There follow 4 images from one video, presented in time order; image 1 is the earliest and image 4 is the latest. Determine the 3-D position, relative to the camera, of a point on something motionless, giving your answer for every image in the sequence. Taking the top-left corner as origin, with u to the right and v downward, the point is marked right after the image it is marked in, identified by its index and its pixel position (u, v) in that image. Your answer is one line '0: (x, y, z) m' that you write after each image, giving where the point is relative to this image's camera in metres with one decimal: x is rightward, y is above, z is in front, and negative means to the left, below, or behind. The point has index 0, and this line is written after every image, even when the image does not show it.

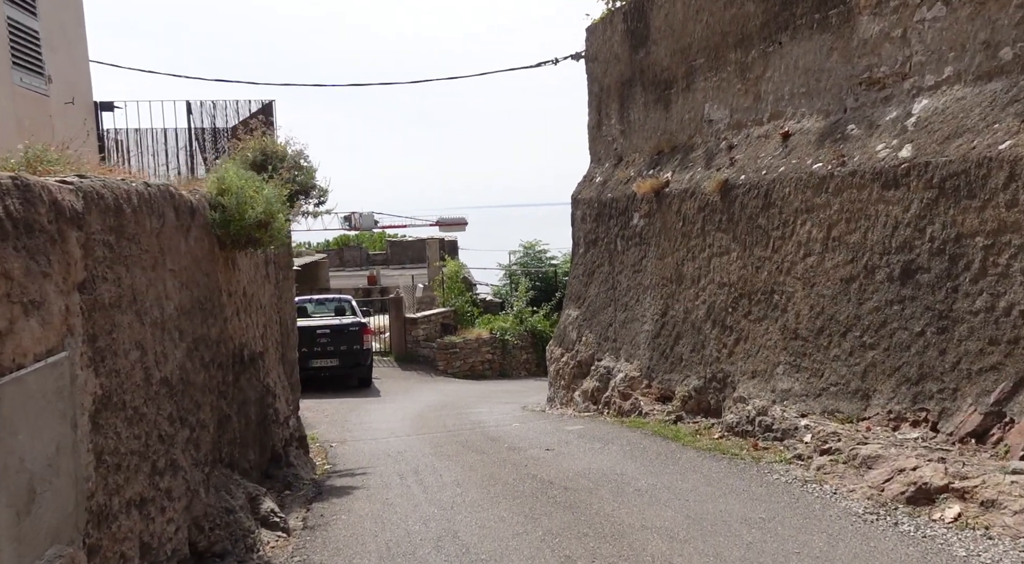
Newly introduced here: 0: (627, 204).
0: (+1.4, +1.0, +13.2) m
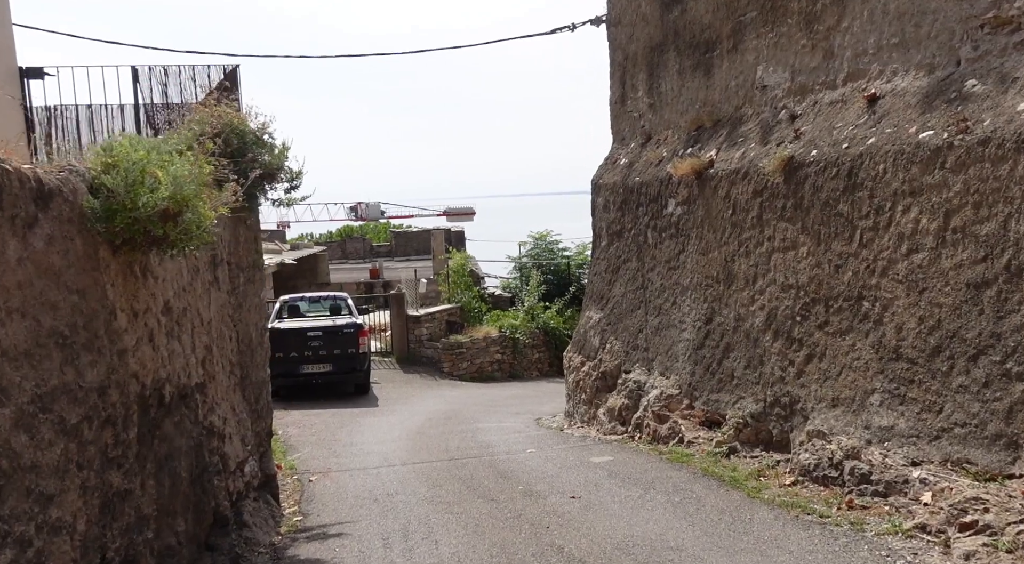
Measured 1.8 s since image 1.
0: (+1.5, +1.0, +11.3) m
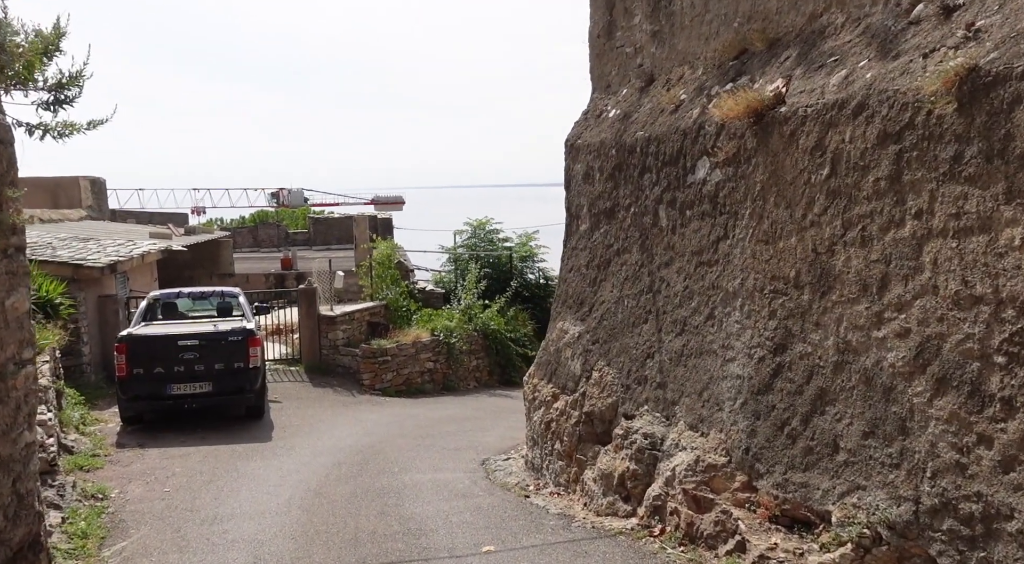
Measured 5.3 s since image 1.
0: (+1.2, +1.0, +7.6) m
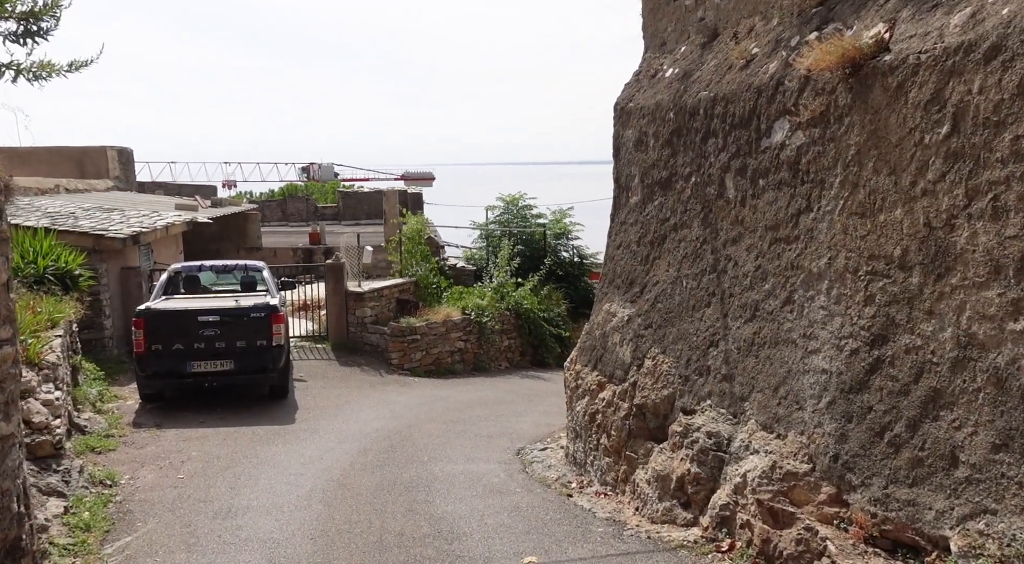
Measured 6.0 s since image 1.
0: (+1.5, +1.1, +6.6) m
